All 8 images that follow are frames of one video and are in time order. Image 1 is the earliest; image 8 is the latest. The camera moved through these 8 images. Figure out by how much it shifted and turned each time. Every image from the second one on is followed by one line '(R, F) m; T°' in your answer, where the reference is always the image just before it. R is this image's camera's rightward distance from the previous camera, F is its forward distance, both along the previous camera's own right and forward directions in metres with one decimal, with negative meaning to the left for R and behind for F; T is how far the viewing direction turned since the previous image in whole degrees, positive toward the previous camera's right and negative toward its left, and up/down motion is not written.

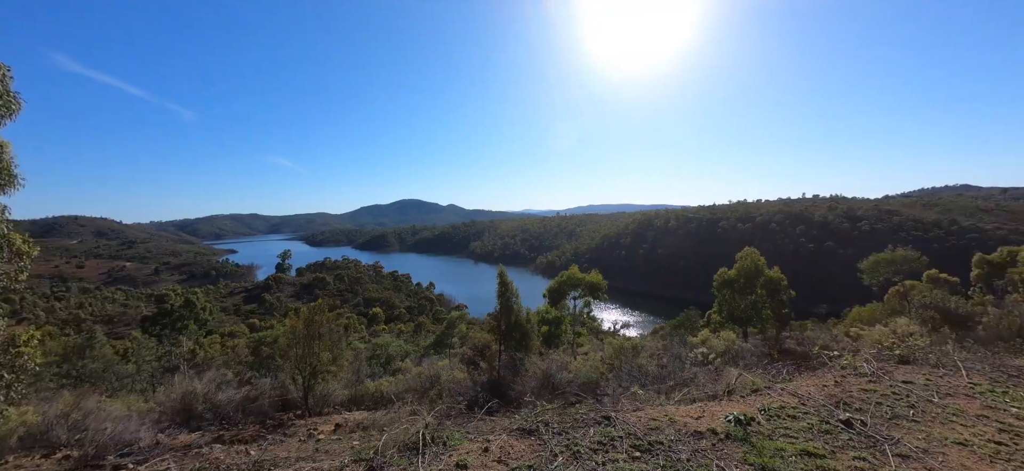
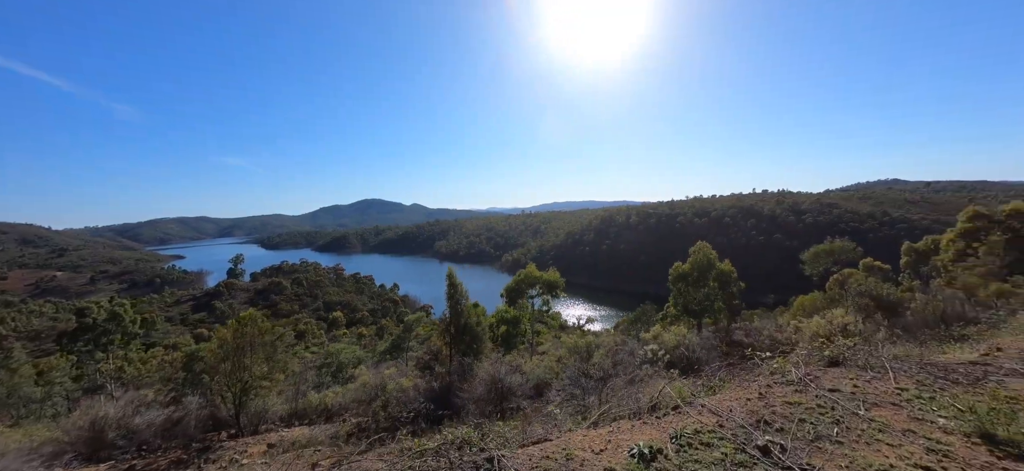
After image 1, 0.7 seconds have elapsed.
(+0.7, +0.5) m; +5°
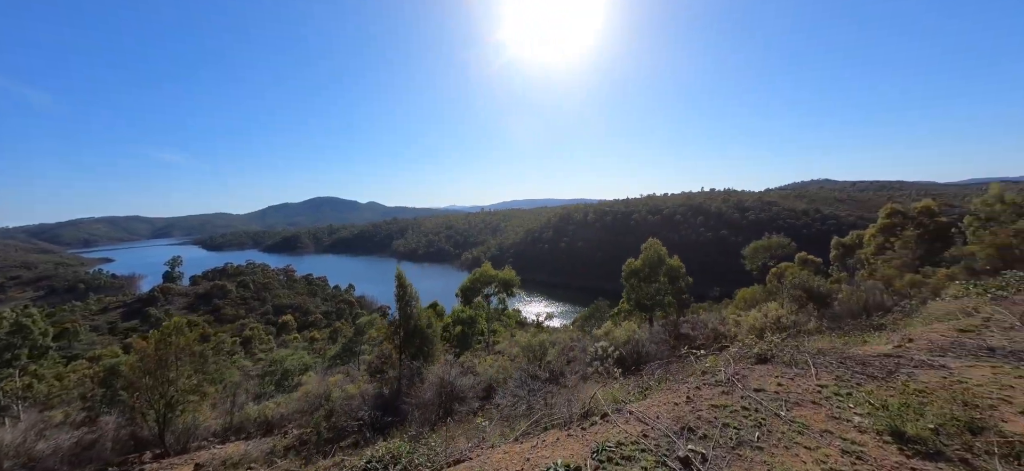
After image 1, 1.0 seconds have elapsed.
(+0.3, +0.3) m; +6°
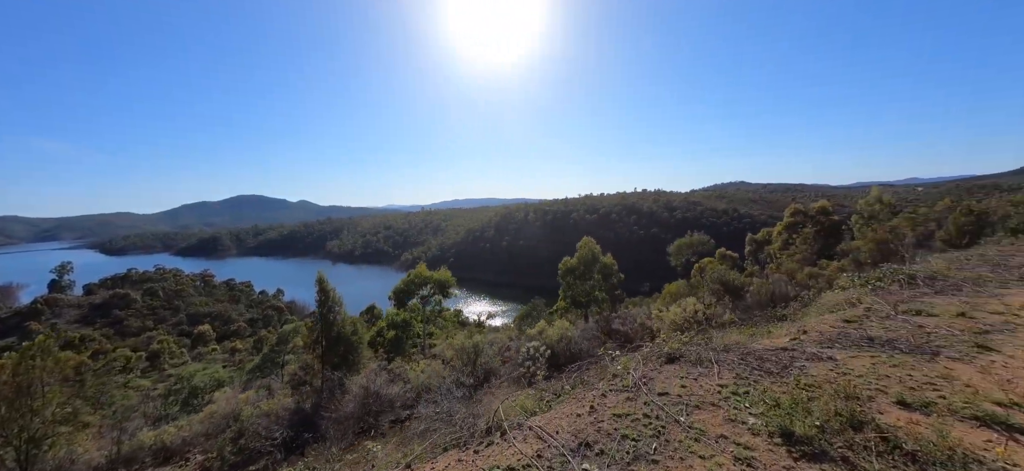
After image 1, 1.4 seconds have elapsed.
(+0.4, +0.3) m; +8°
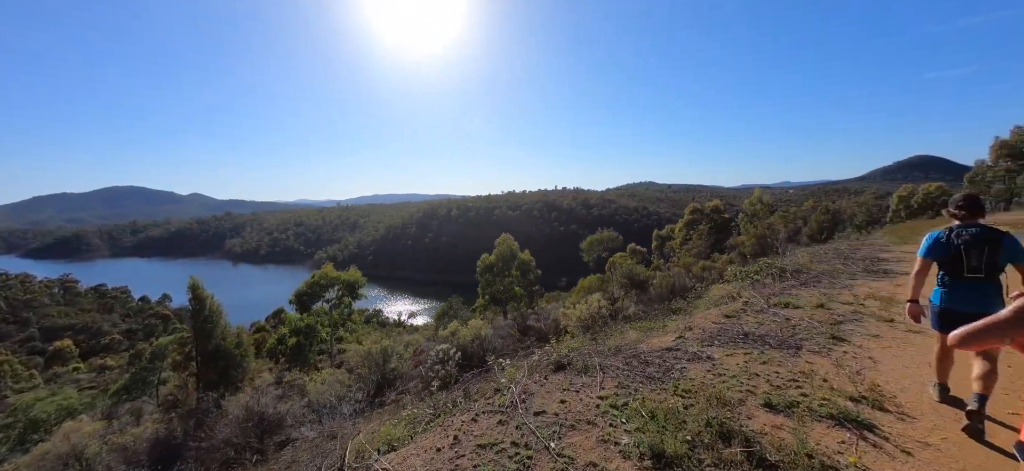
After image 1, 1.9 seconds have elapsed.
(+0.5, +0.4) m; +11°
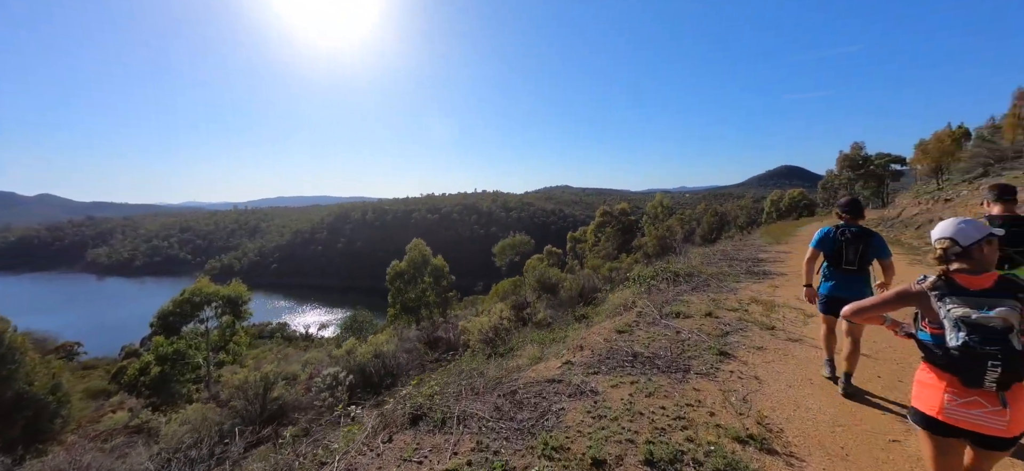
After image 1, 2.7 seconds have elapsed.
(+0.5, +0.6) m; +11°
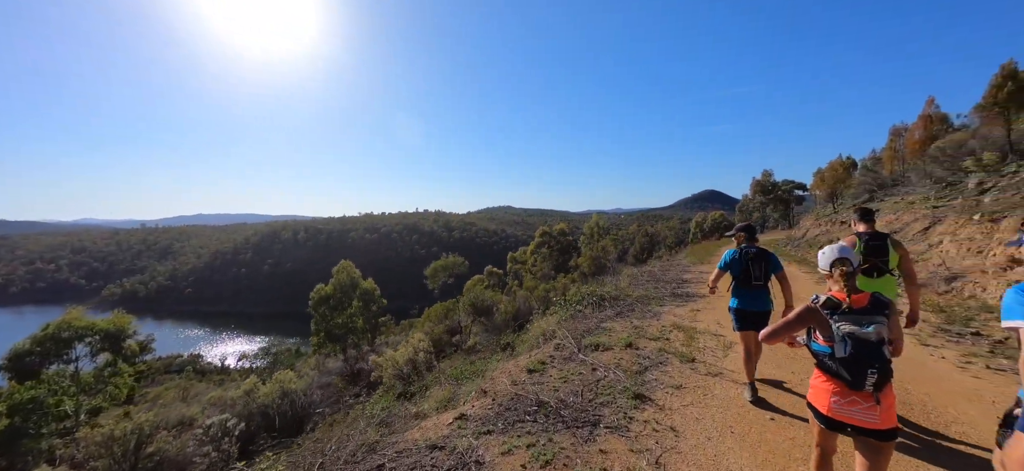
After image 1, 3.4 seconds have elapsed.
(+0.4, +0.5) m; +8°
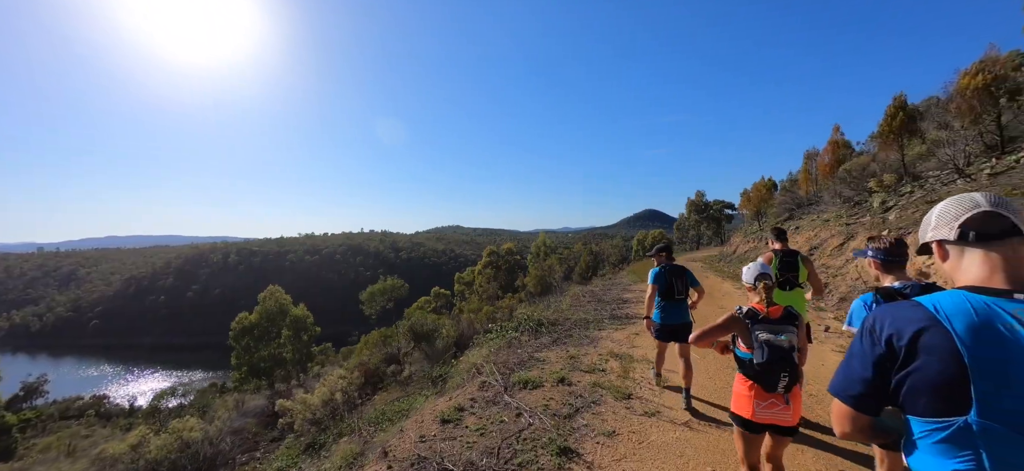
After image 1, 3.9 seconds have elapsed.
(+0.3, +0.4) m; +7°
